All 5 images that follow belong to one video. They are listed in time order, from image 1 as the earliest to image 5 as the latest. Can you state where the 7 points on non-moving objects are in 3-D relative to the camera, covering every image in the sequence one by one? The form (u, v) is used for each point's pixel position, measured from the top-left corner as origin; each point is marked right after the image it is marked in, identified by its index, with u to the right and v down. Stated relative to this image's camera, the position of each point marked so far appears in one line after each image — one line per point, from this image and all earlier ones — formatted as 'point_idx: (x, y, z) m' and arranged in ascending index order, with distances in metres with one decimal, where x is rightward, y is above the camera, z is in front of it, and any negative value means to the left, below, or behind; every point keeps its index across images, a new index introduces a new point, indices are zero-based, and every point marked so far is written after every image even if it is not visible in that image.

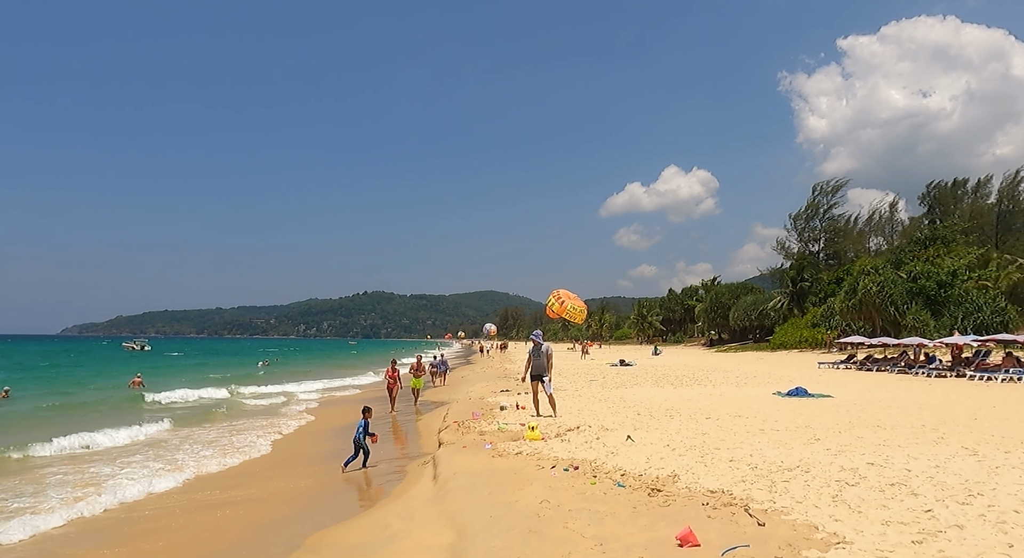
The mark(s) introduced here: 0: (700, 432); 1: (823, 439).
0: (+3.2, -2.5, +10.5) m
1: (+4.7, -2.4, +9.6) m
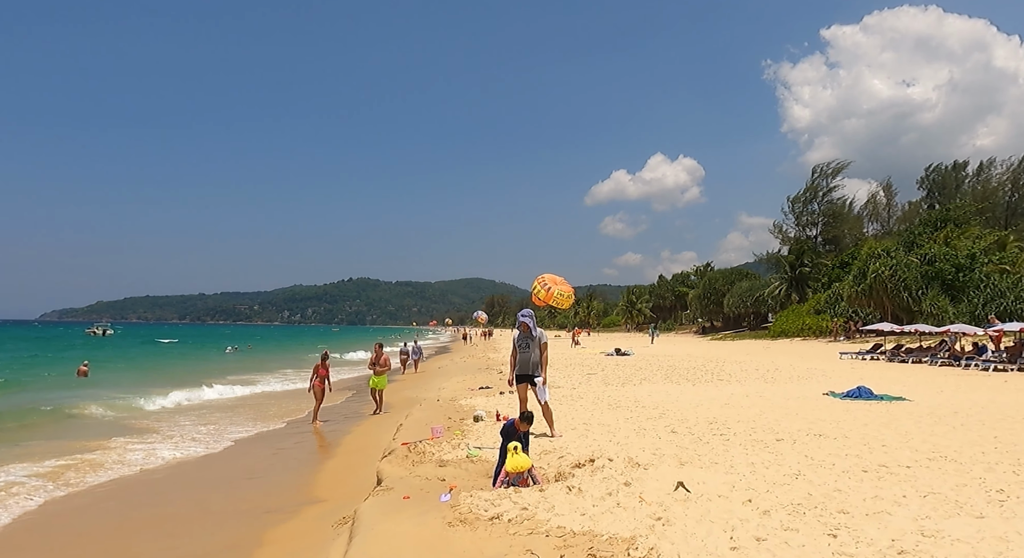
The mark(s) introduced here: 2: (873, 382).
0: (+2.9, -2.0, +6.6) m
1: (+4.5, -1.9, +5.7) m
2: (+10.1, -2.9, +17.8) m
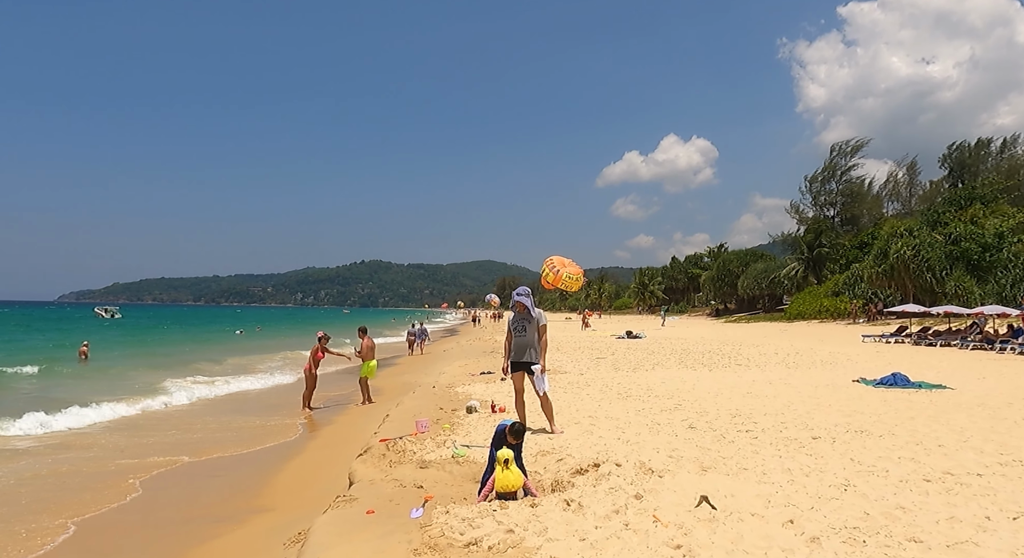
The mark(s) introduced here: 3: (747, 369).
0: (+2.8, -1.7, +5.4) m
1: (+4.4, -1.7, +4.5) m
2: (+10.2, -2.3, +16.5) m
3: (+5.9, -2.3, +16.1) m
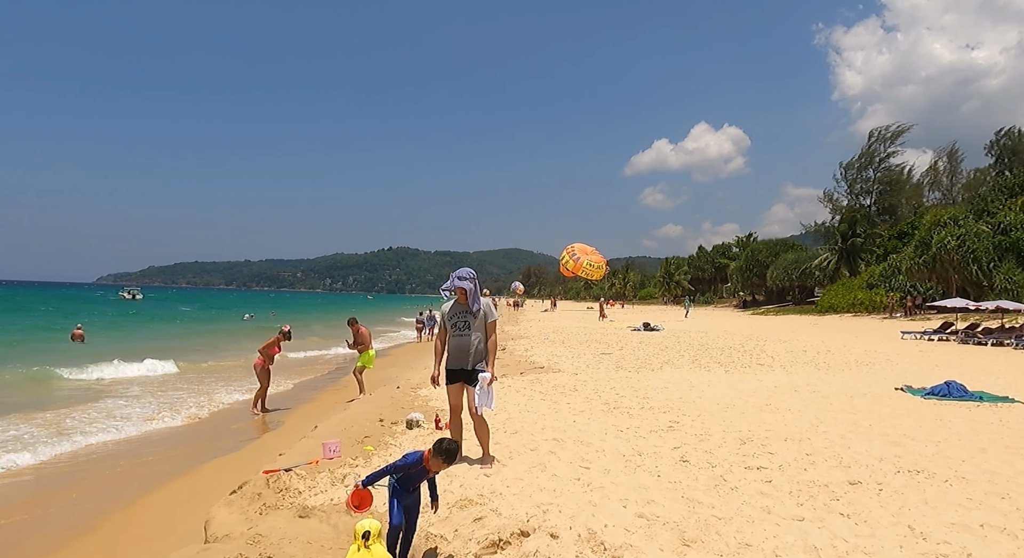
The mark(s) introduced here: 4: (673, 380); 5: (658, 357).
0: (+2.1, -1.6, +3.4) m
1: (+3.6, -1.6, +2.5) m
2: (+9.9, -2.1, +14.2) m
3: (+5.6, -2.0, +14.0) m
4: (+3.0, -1.9, +11.8) m
5: (+3.8, -2.0, +16.8) m
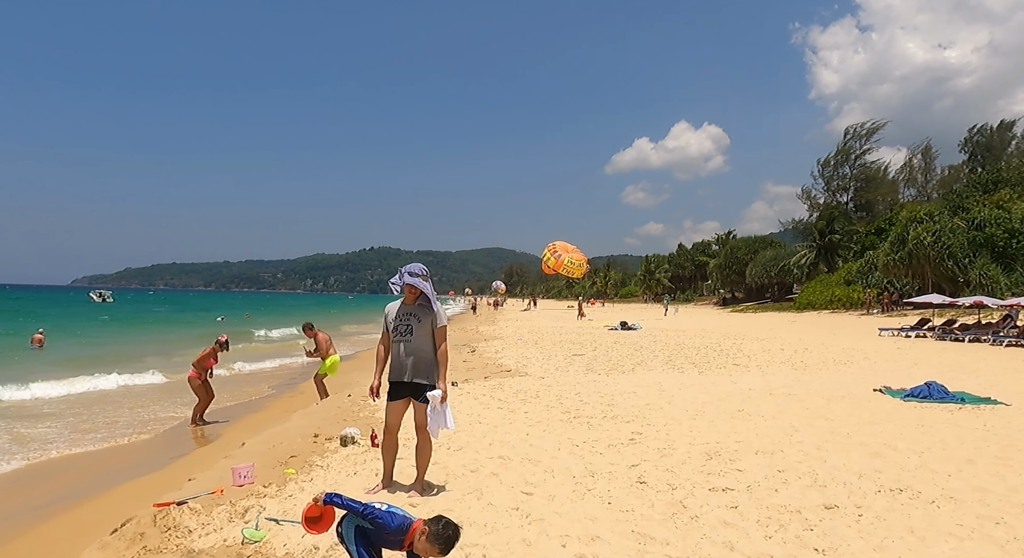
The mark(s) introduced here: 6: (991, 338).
0: (+1.6, -1.6, +2.8) m
1: (+3.2, -1.6, +1.9) m
2: (+9.1, -2.0, +13.8) m
3: (+4.9, -1.9, +13.4) m
4: (+2.3, -1.8, +11.2) m
5: (+3.0, -2.0, +16.2) m
6: (+15.1, -1.9, +19.9) m
